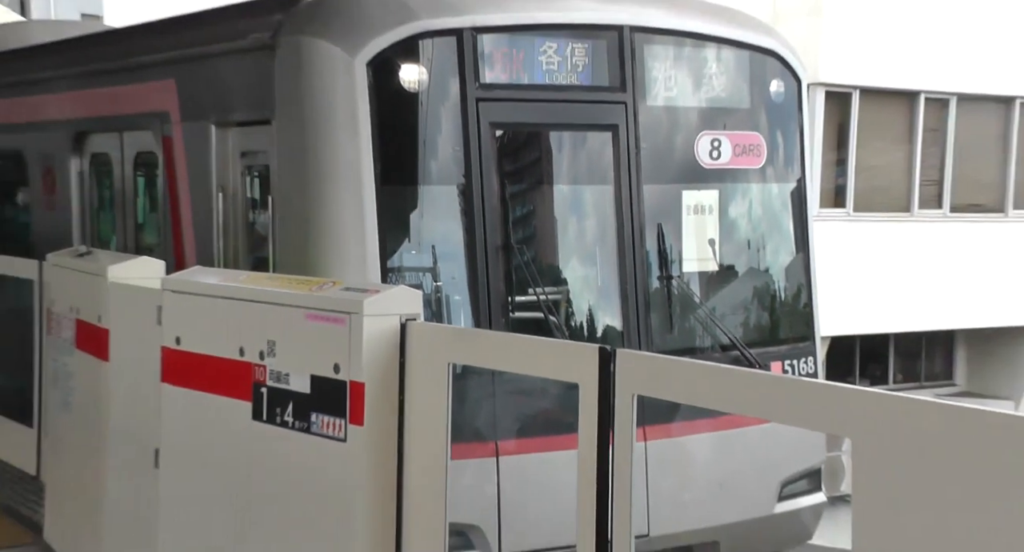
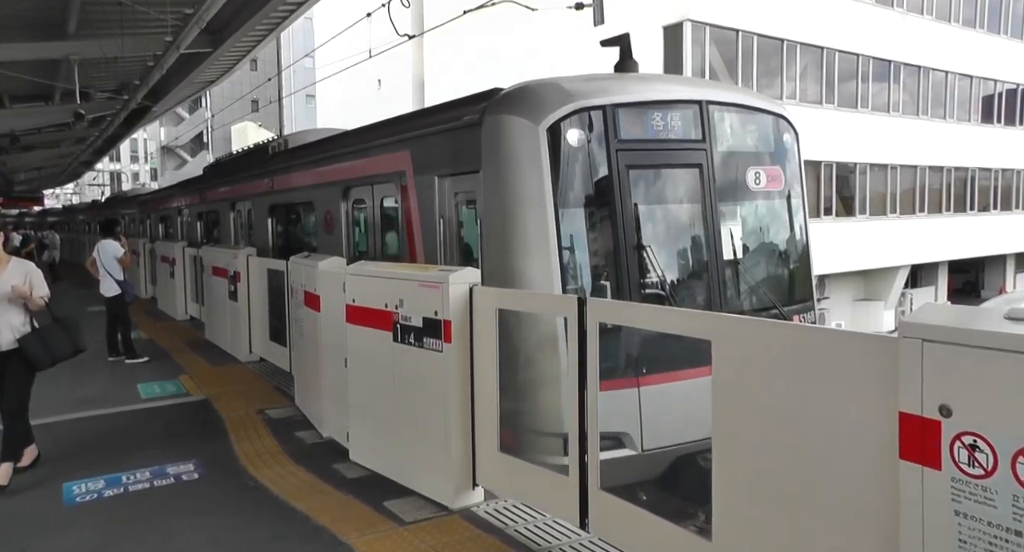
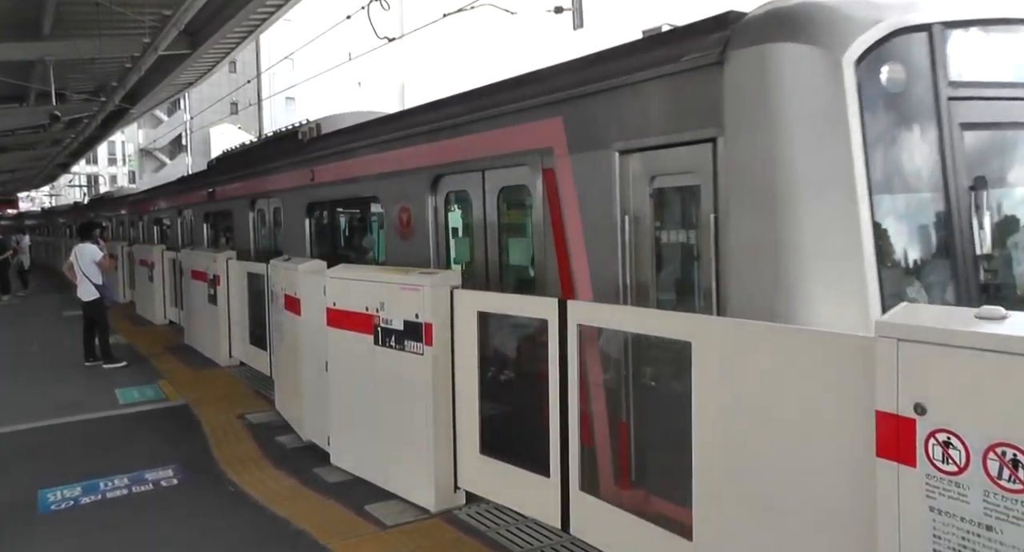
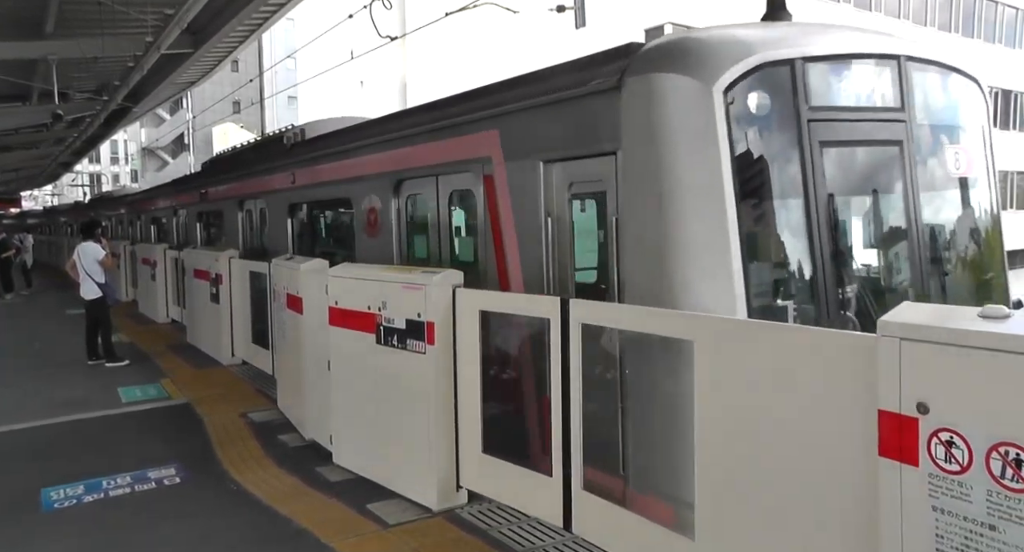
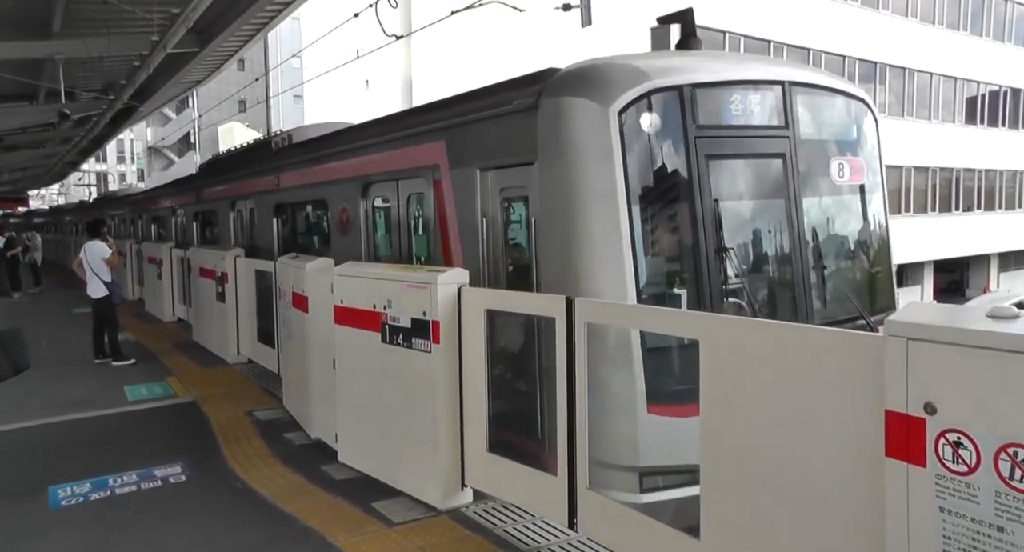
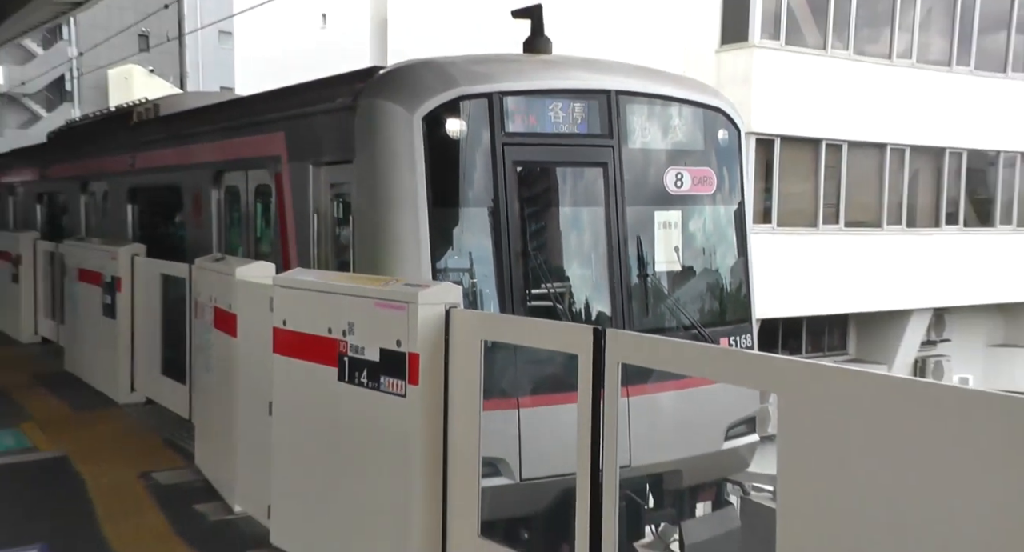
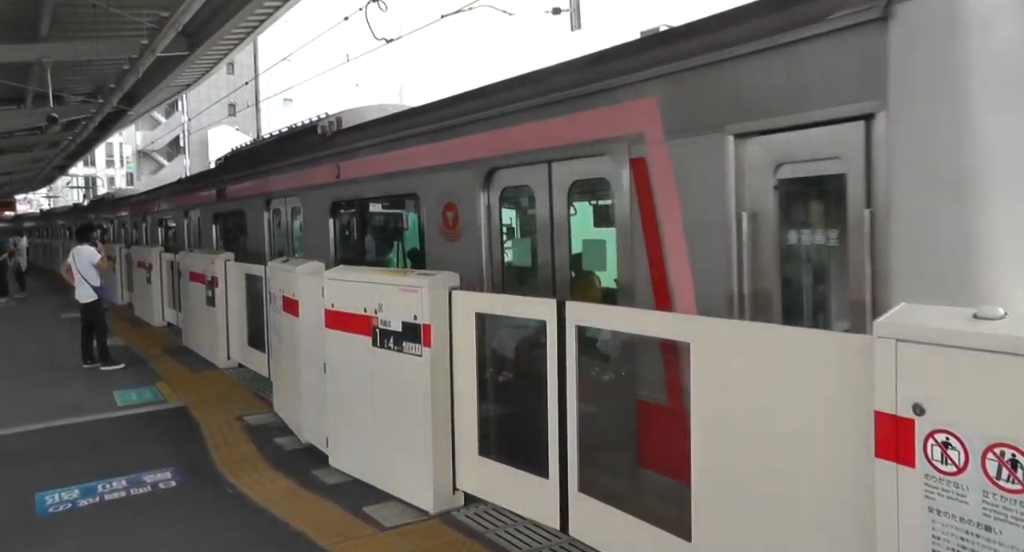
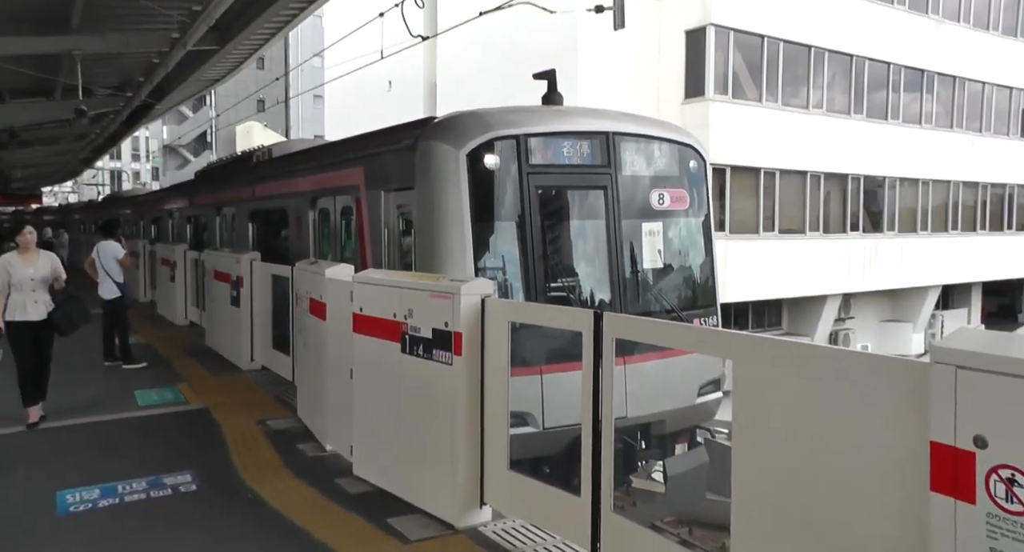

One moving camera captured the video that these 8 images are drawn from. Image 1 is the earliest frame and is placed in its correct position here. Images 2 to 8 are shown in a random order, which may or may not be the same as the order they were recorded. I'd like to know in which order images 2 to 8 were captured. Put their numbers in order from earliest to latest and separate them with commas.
6, 8, 2, 5, 4, 3, 7
